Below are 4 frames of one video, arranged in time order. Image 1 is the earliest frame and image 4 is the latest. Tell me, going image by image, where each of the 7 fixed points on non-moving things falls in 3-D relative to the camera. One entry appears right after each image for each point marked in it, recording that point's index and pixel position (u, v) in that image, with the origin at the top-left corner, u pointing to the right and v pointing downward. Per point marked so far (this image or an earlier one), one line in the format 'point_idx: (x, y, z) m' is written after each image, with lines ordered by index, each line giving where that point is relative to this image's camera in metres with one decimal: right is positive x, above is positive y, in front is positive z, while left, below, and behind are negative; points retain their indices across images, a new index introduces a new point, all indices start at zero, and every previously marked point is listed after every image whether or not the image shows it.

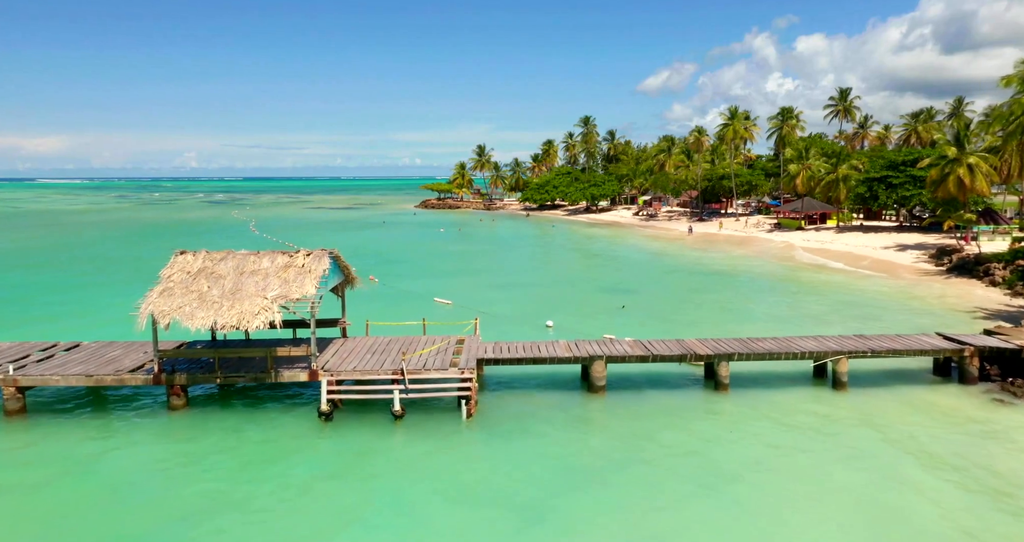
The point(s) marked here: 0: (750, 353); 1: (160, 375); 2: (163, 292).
0: (+7.1, -2.4, +18.1) m
1: (-9.4, -2.8, +16.4) m
2: (-9.4, -0.6, +16.5) m
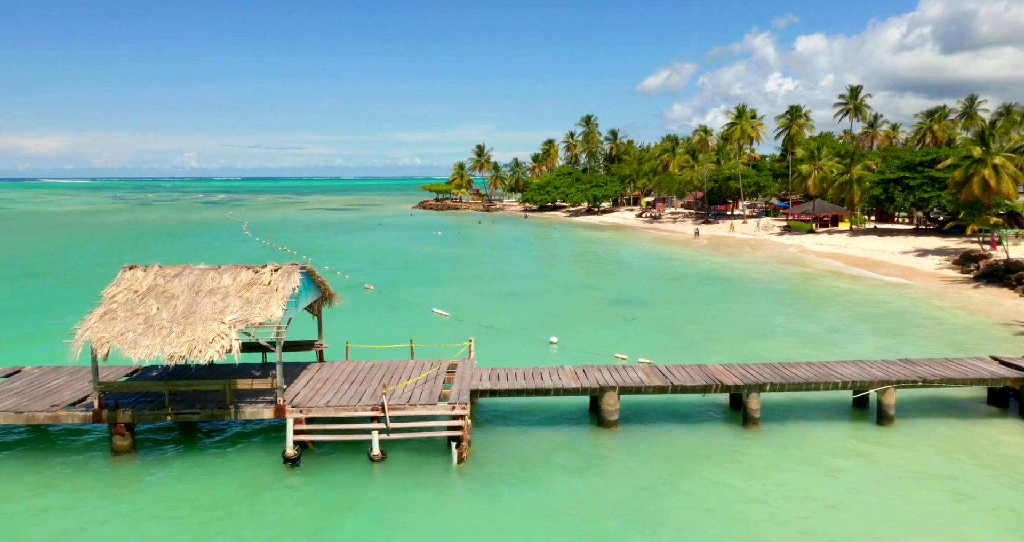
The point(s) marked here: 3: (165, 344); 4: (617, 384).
0: (+7.0, -2.9, +15.8) m
1: (-9.4, -3.2, +14.1) m
2: (-9.4, -1.0, +14.2) m
3: (-7.6, -1.6, +13.5) m
4: (+2.7, -2.9, +15.6) m
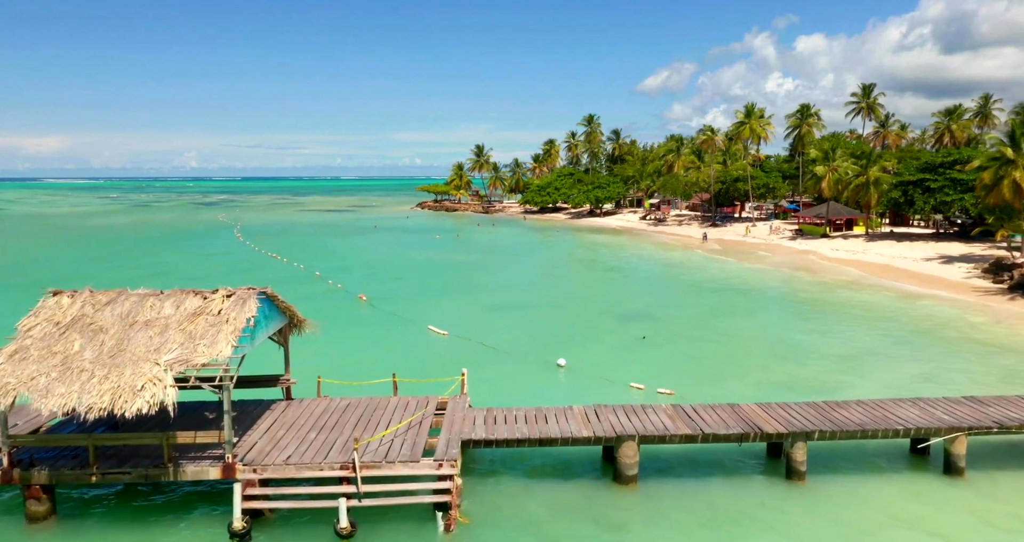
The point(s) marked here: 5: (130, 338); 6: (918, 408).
0: (+7.0, -3.4, +13.3) m
1: (-9.4, -3.8, +11.6) m
2: (-9.4, -1.6, +11.6) m
3: (-7.6, -2.1, +11.0) m
4: (+2.7, -3.4, +13.1) m
5: (-7.3, -1.3, +11.9) m
6: (+9.5, -3.2, +14.5) m
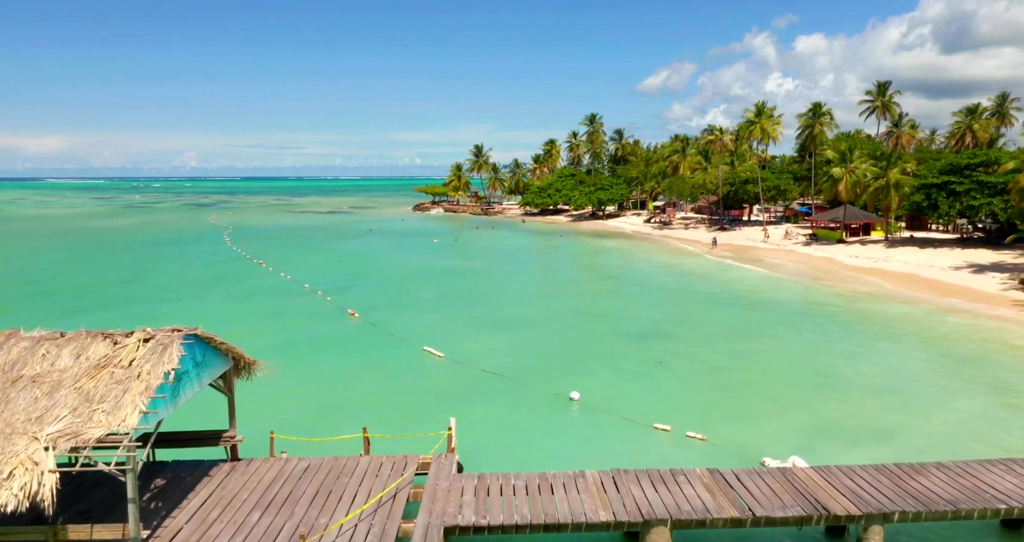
0: (+7.0, -4.0, +10.5) m
1: (-9.5, -4.4, +8.8) m
2: (-9.5, -2.2, +8.8) m
3: (-7.7, -2.8, +8.2) m
4: (+2.6, -4.0, +10.3) m
5: (-7.4, -1.9, +9.1) m
6: (+9.5, -3.8, +11.6) m
